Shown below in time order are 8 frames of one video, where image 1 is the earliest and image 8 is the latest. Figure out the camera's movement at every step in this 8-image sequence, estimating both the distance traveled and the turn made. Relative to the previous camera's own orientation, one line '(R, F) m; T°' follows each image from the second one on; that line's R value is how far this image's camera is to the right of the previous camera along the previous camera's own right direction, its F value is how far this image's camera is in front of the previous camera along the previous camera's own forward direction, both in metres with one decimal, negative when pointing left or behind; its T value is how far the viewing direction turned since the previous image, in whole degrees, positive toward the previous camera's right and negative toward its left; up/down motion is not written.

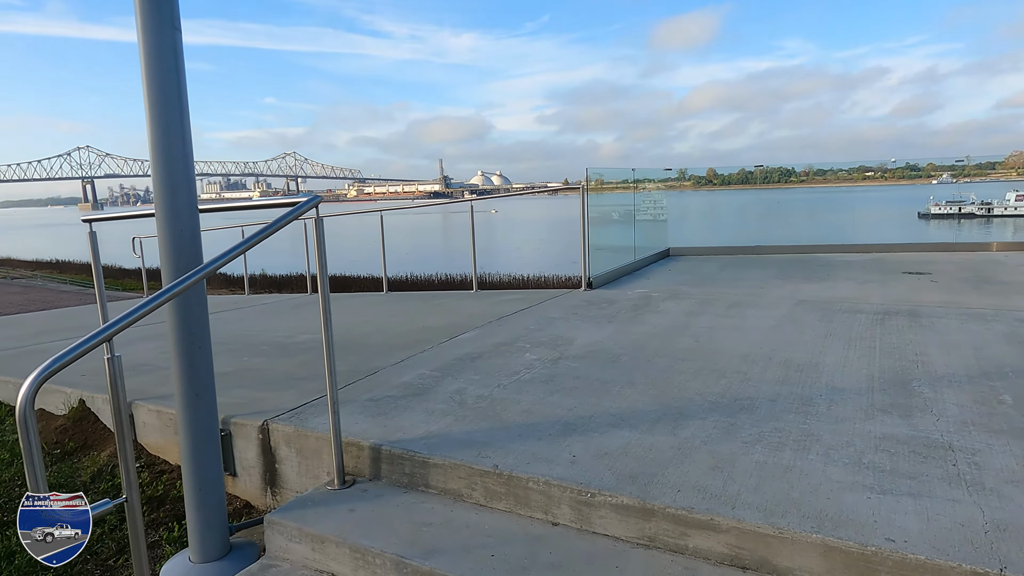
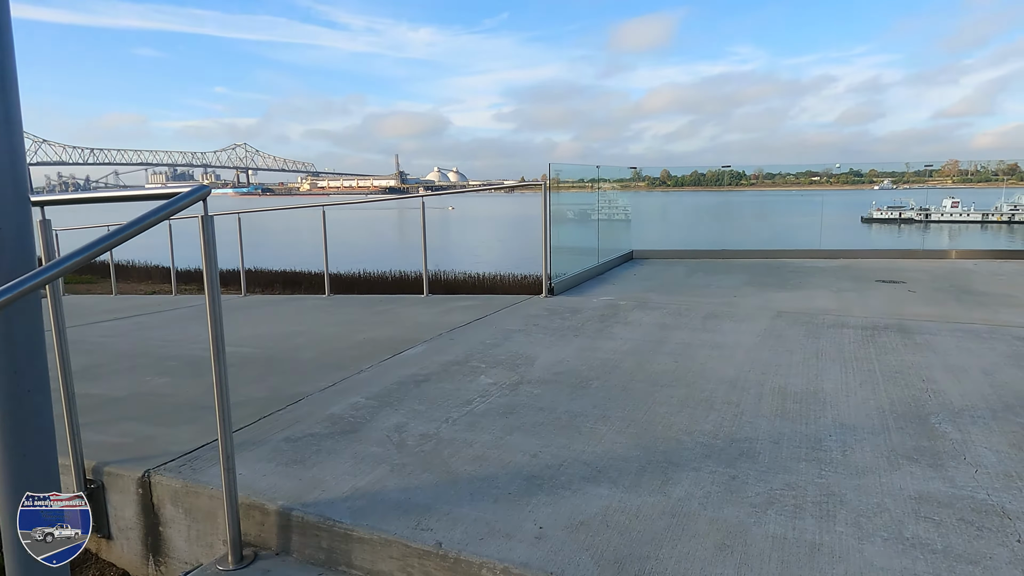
(0.0, +0.4) m; +4°
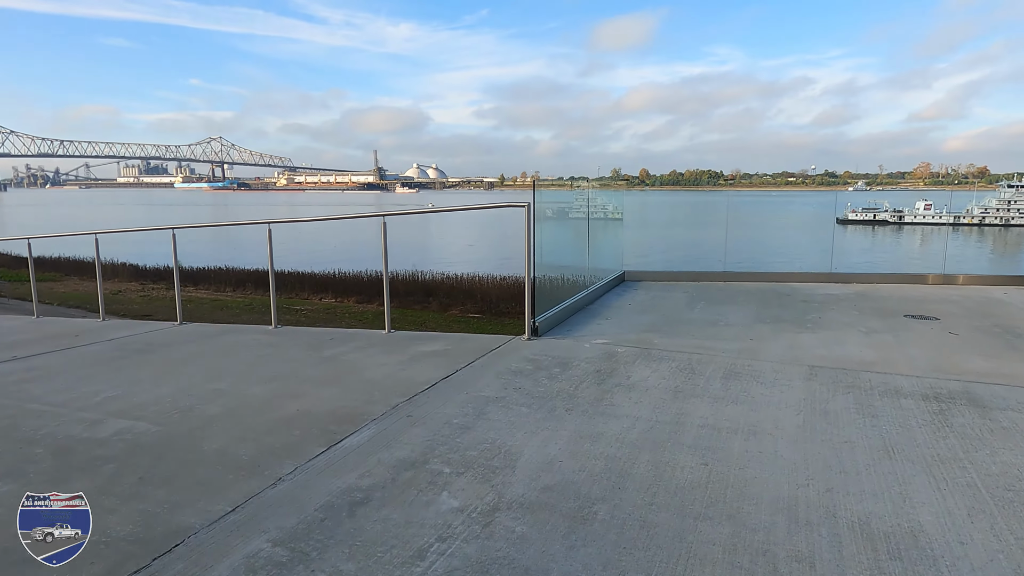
(0.0, +0.6) m; +2°
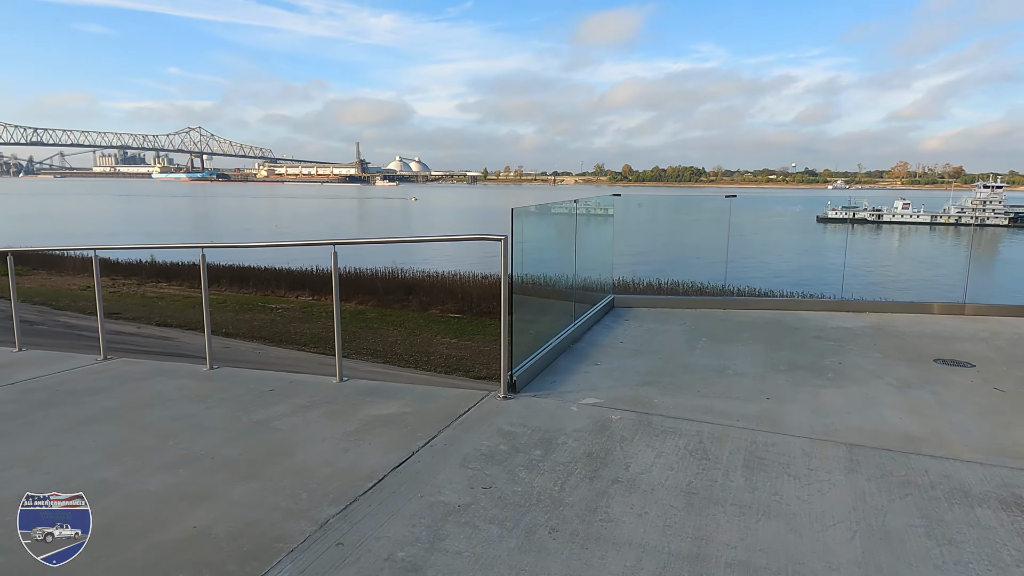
(0.0, +0.5) m; +2°
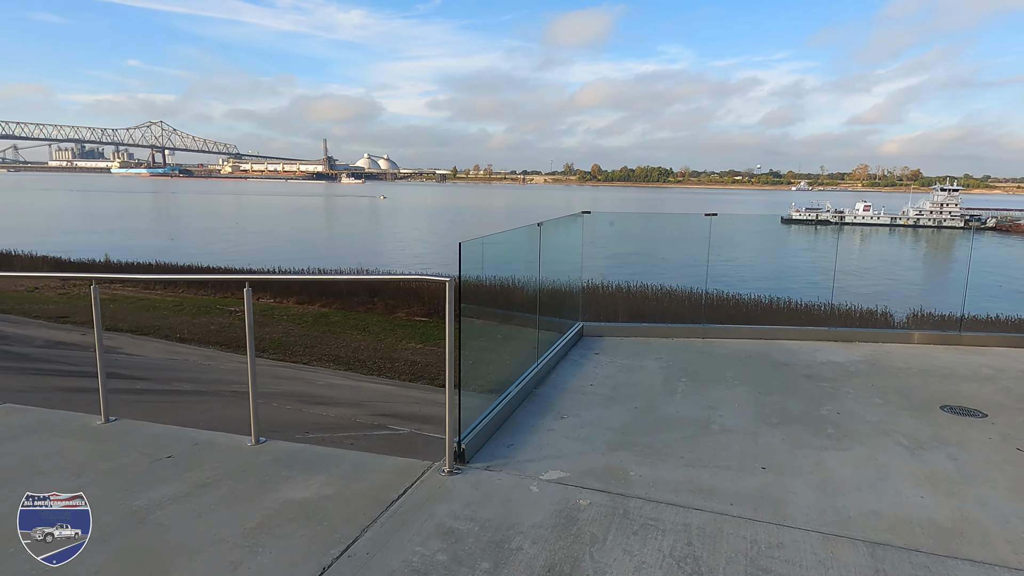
(+0.1, +0.5) m; +3°
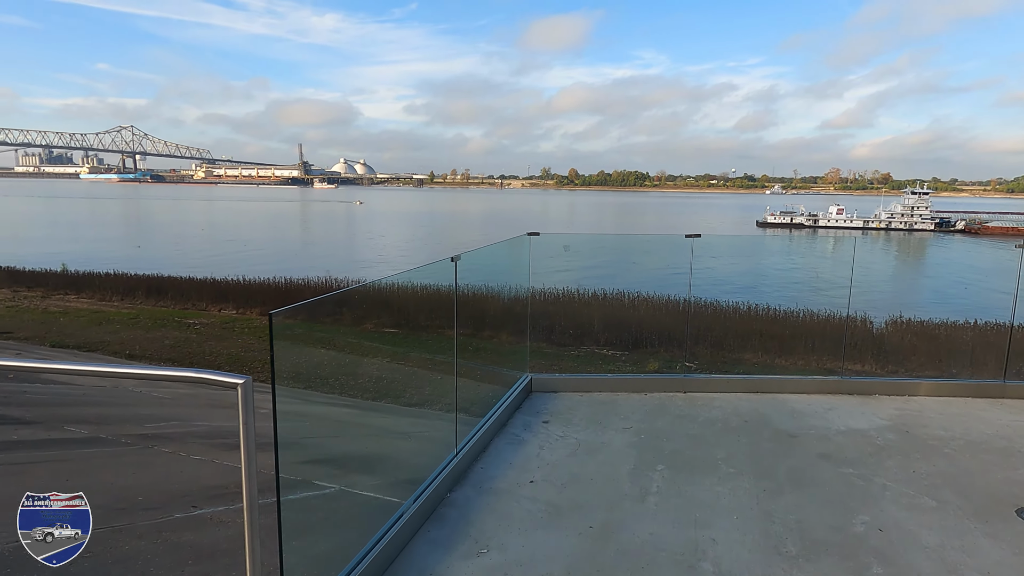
(+0.3, +0.9) m; +2°
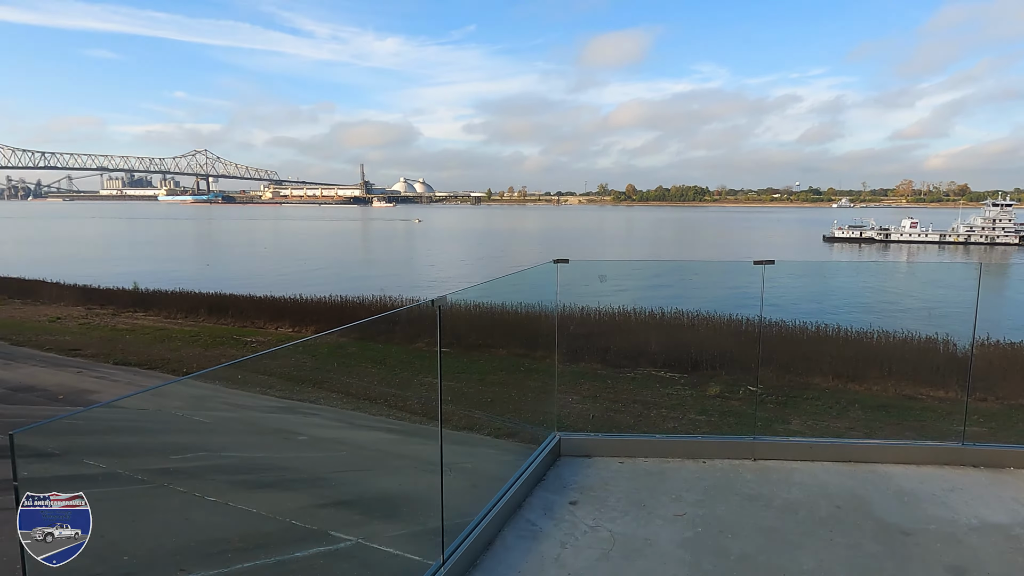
(+0.1, +0.6) m; -5°
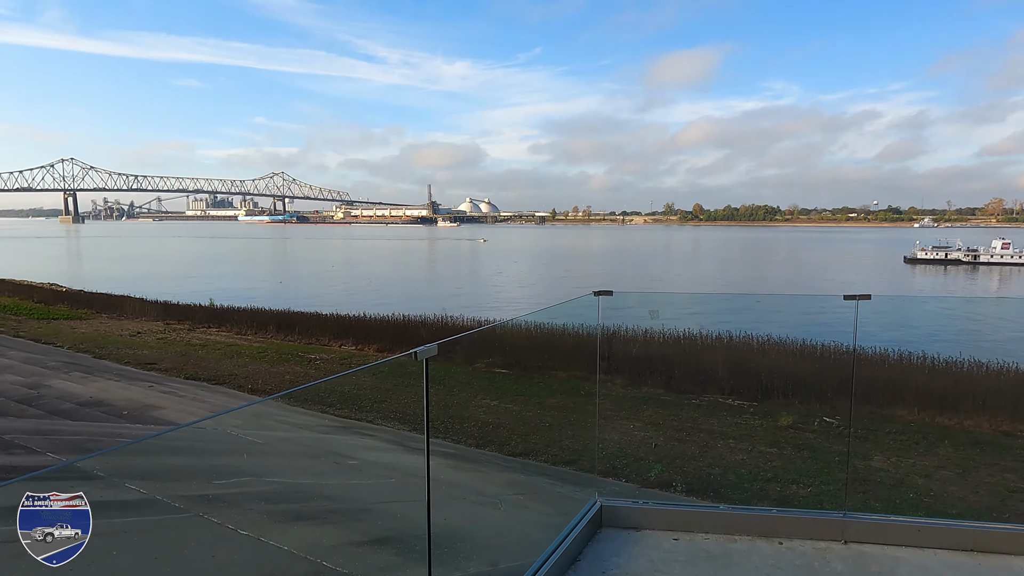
(+0.1, +0.4) m; -6°
